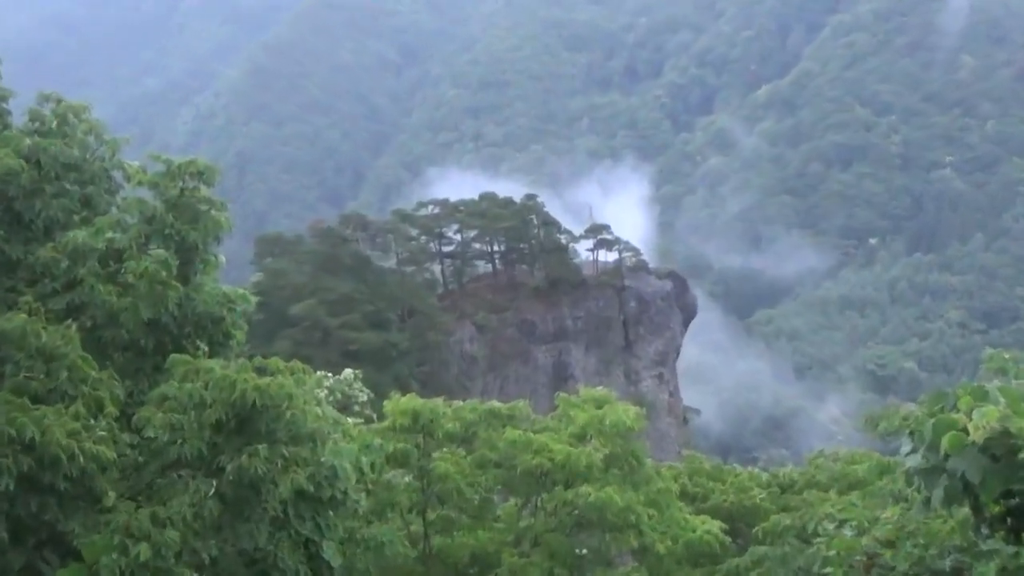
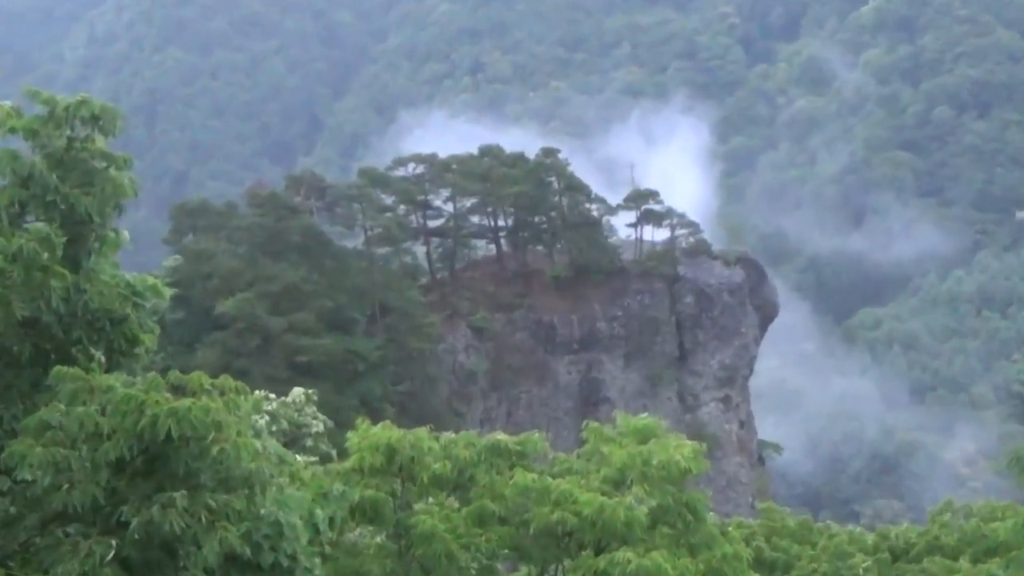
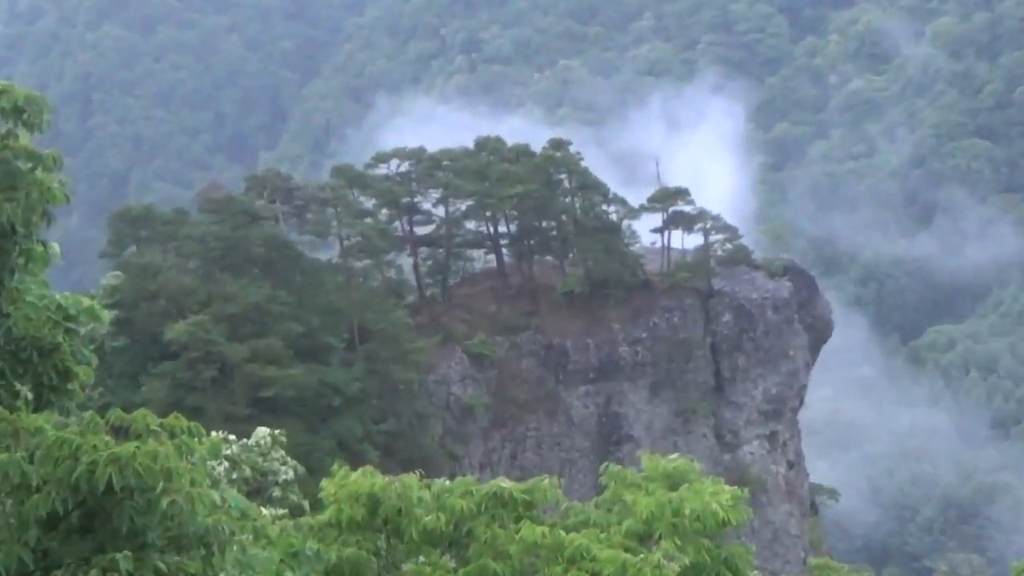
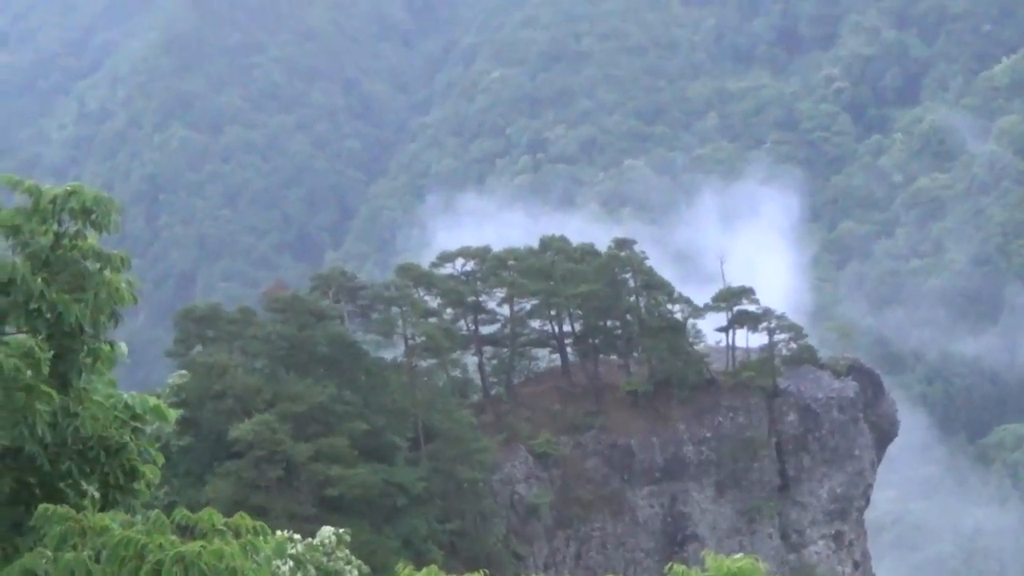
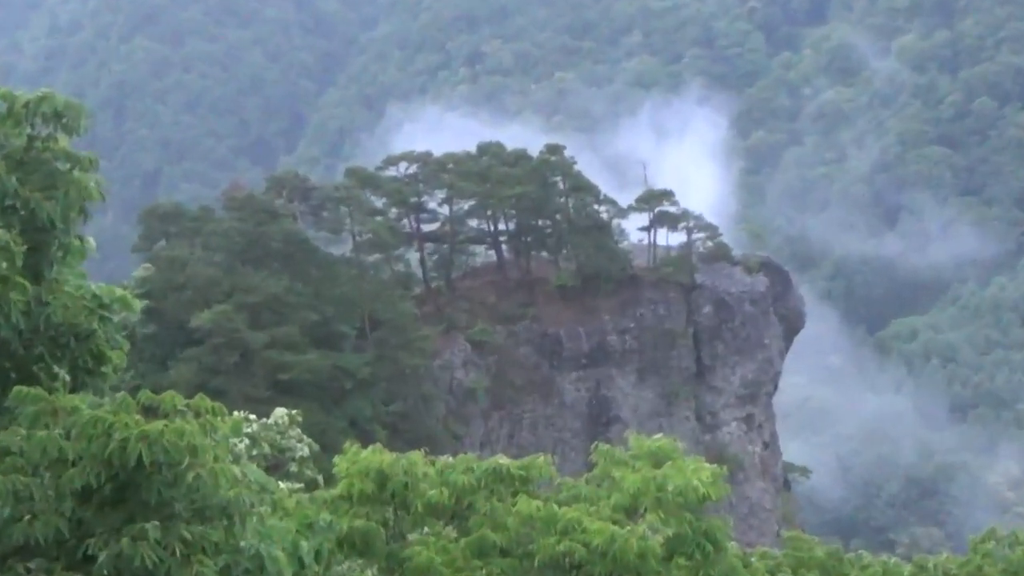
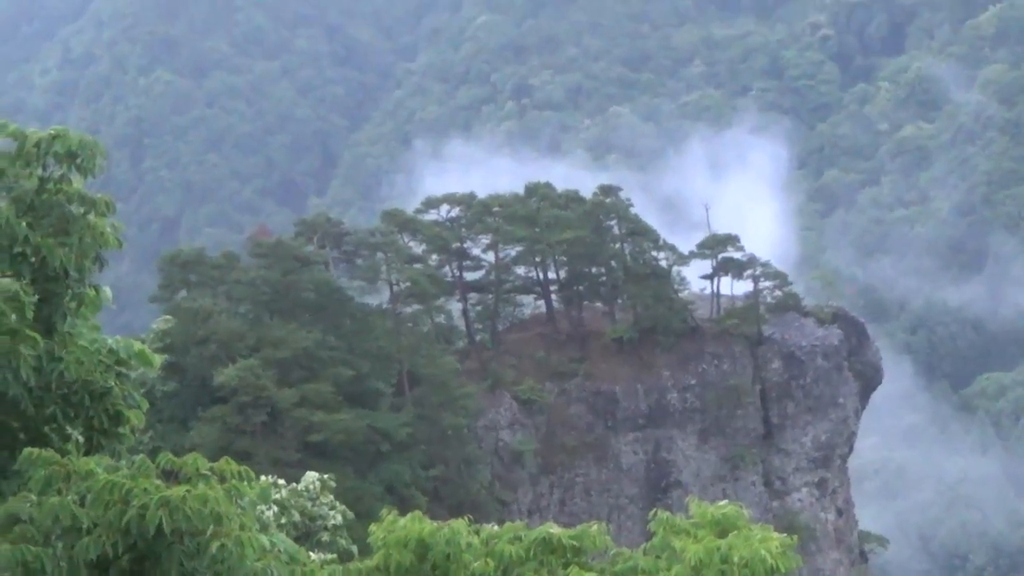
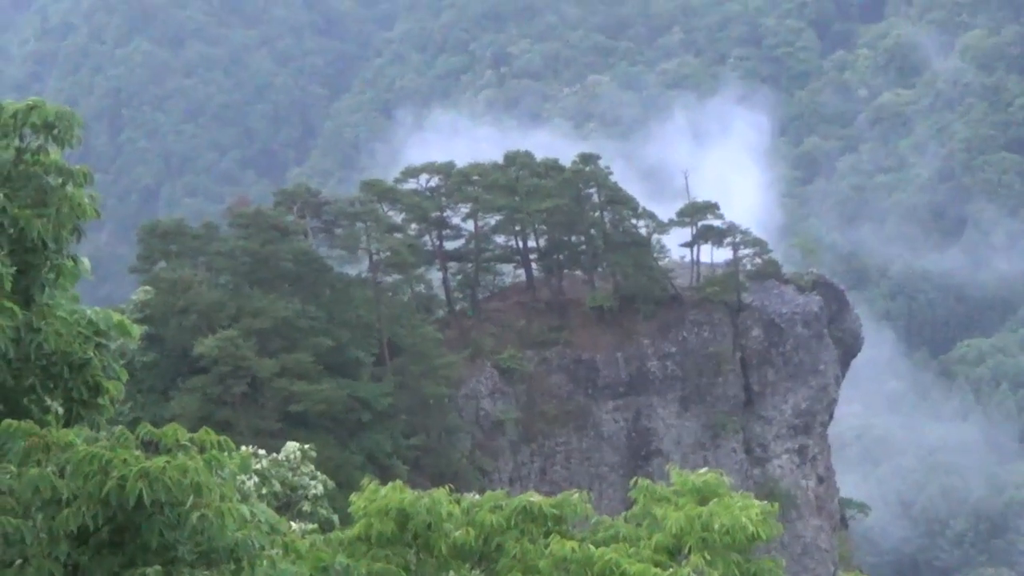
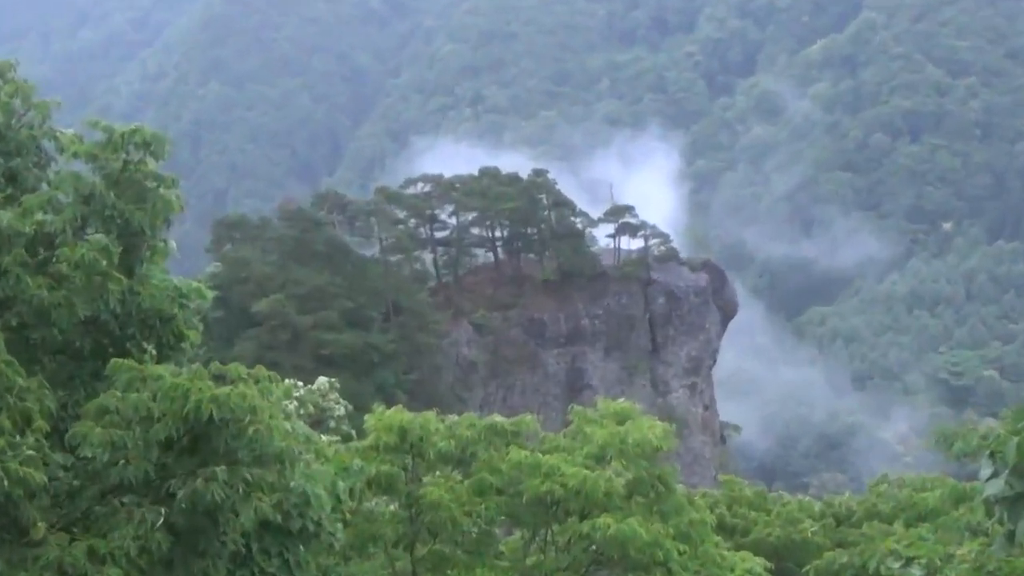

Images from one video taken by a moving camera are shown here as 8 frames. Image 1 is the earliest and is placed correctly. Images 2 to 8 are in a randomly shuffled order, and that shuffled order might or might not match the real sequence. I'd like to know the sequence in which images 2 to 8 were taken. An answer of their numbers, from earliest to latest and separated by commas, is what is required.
8, 2, 5, 3, 7, 6, 4
